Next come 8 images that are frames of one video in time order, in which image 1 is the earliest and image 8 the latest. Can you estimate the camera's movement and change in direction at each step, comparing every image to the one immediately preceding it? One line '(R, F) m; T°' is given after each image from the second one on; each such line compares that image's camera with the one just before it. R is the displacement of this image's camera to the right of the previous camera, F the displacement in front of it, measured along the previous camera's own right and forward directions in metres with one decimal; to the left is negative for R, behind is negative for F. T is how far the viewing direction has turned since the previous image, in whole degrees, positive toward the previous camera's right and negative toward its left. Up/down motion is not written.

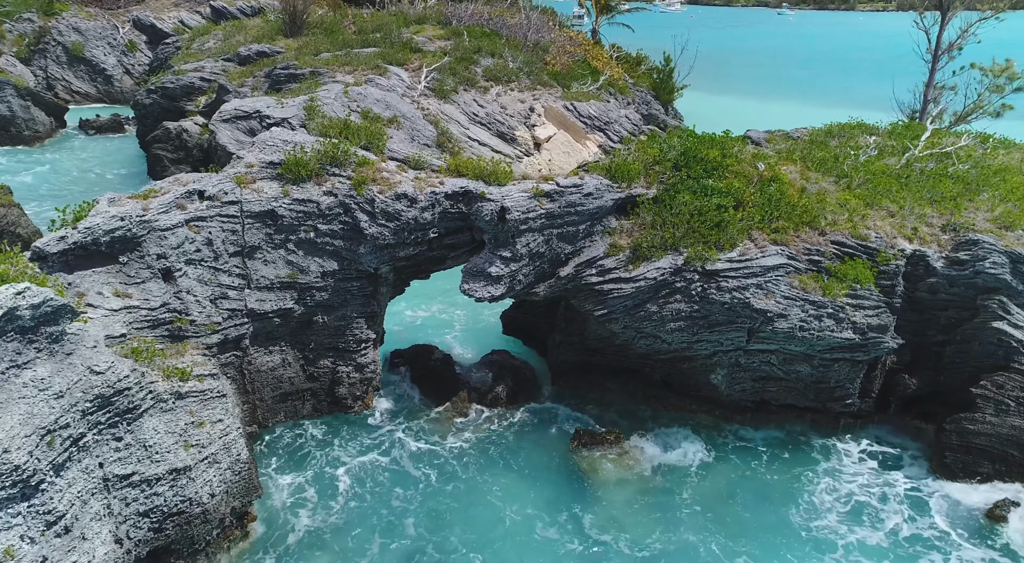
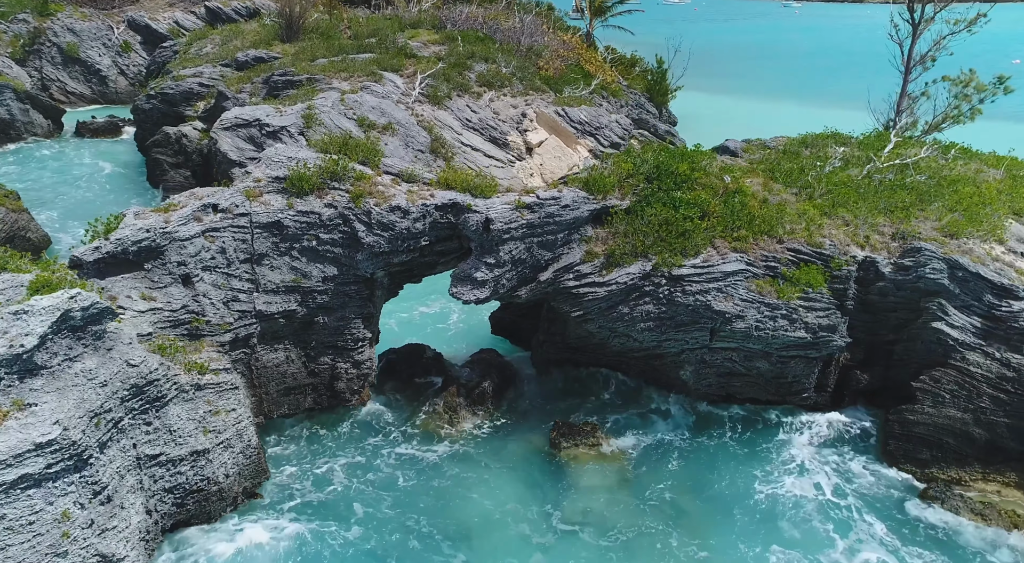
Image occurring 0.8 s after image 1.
(+0.2, -1.3) m; 0°
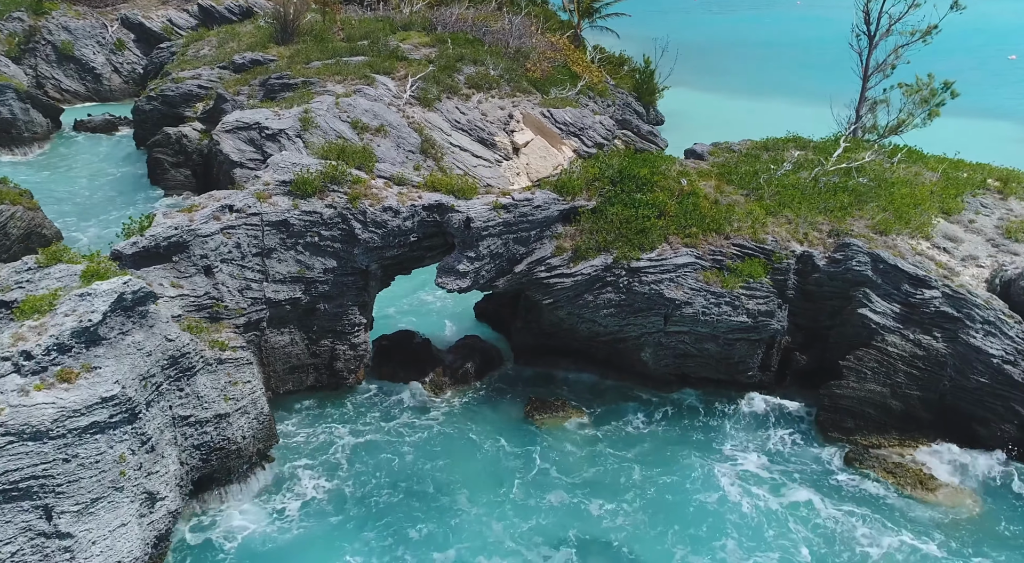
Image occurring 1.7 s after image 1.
(+0.3, -2.0) m; +1°
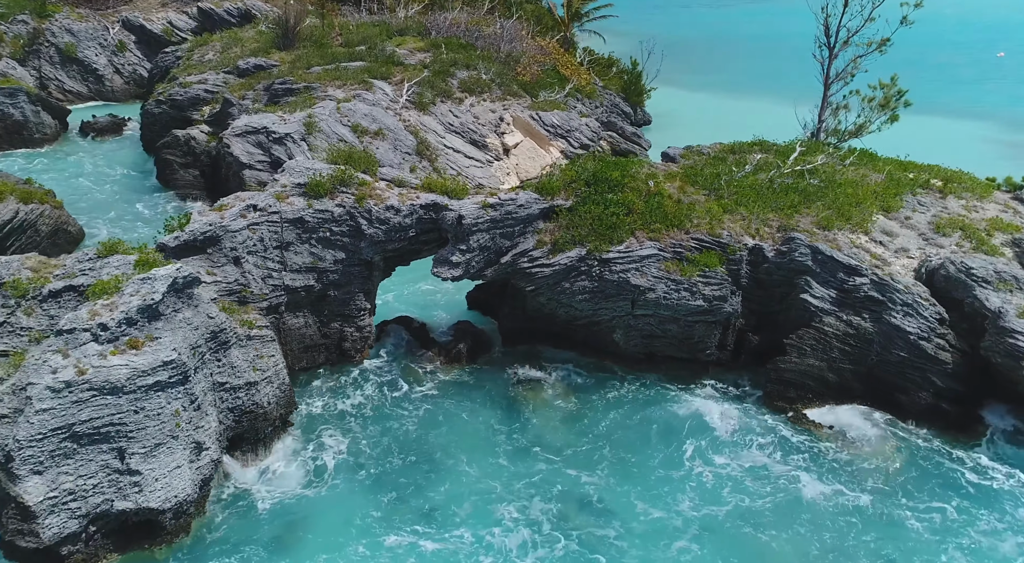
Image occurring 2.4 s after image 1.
(+0.2, -2.4) m; 0°
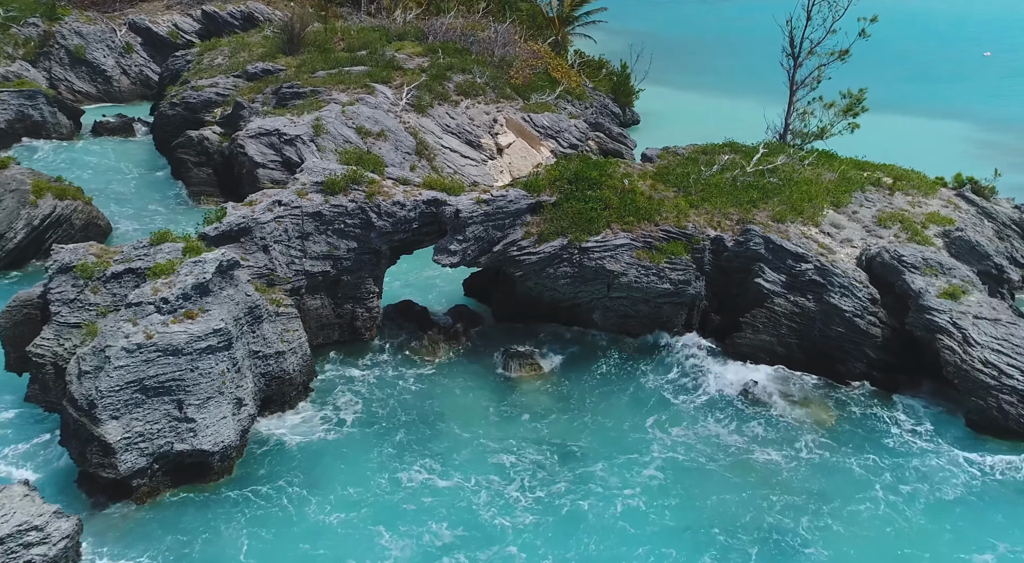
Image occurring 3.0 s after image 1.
(+0.1, -2.7) m; 0°
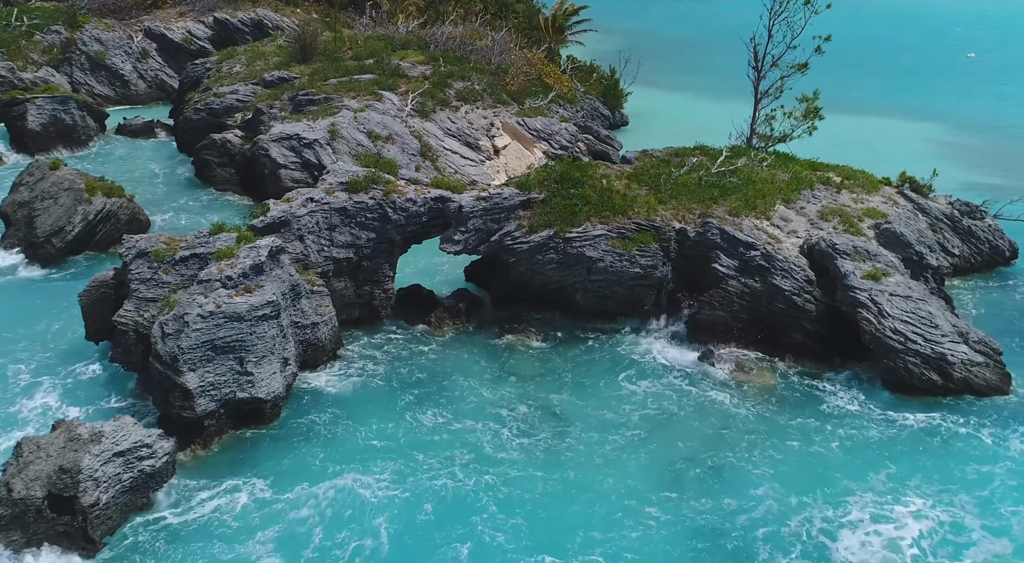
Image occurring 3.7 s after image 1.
(+0.1, -3.9) m; 0°
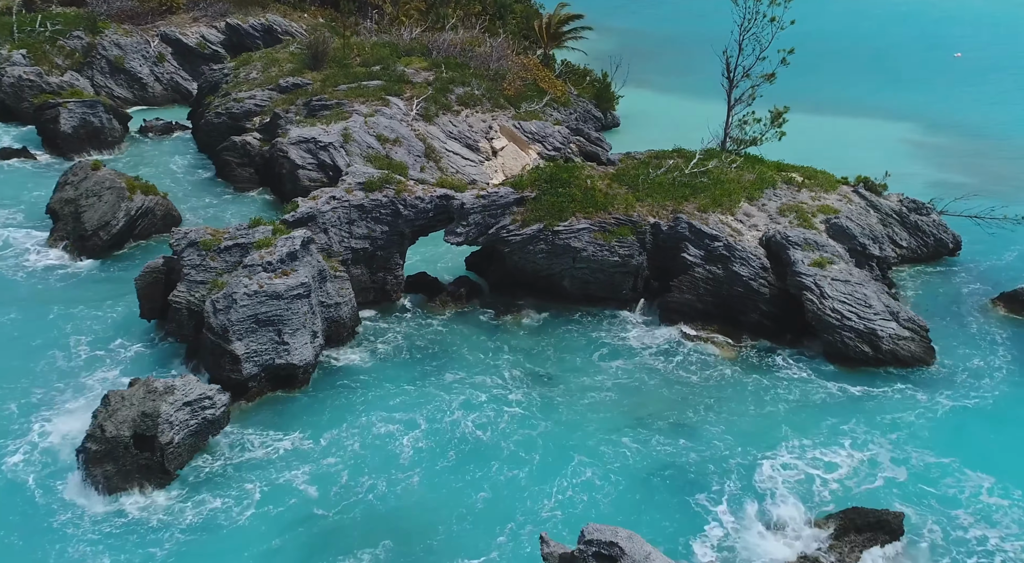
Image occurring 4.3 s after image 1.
(+0.2, -3.8) m; 0°
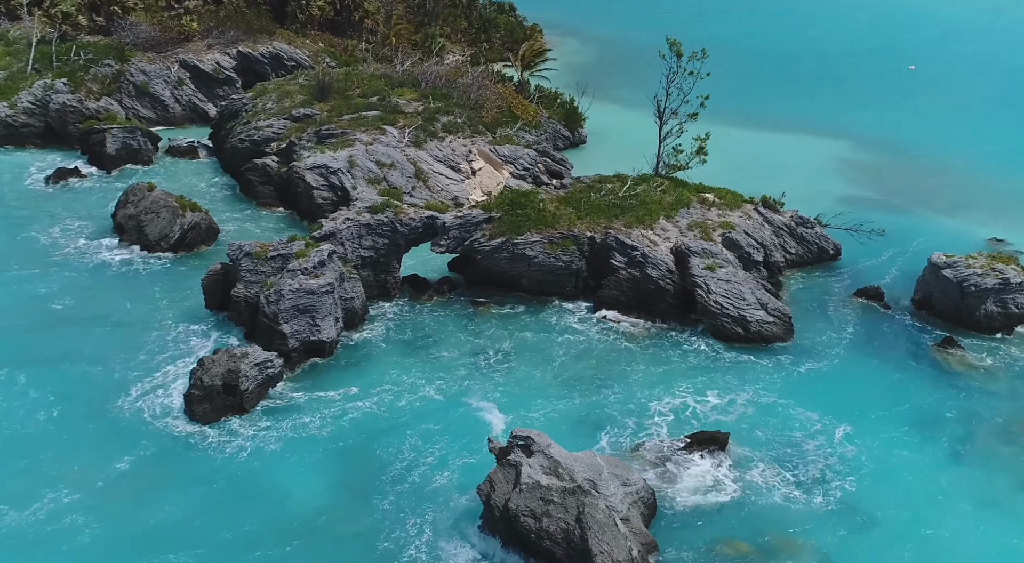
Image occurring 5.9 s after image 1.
(+1.0, -9.6) m; +1°
